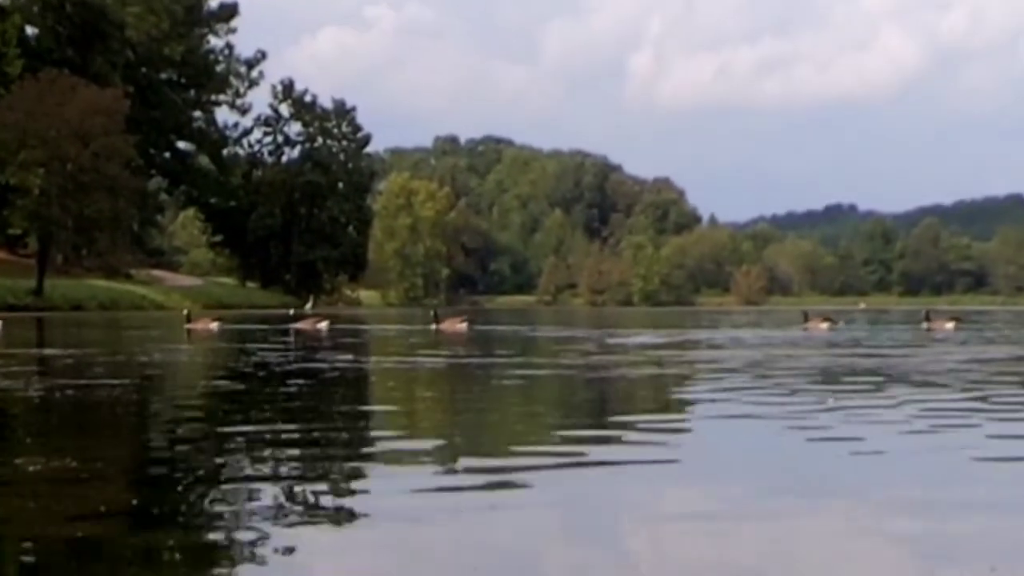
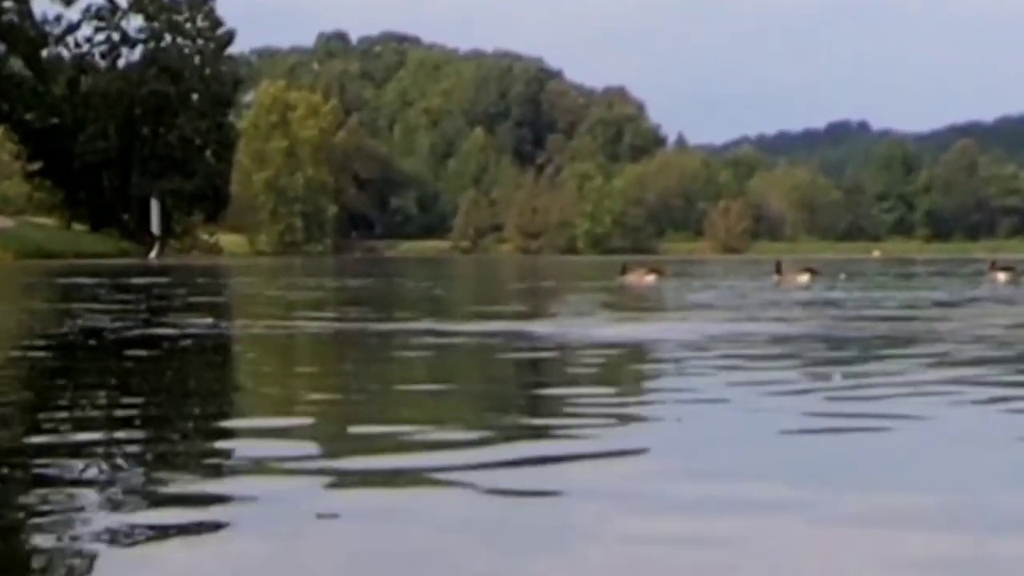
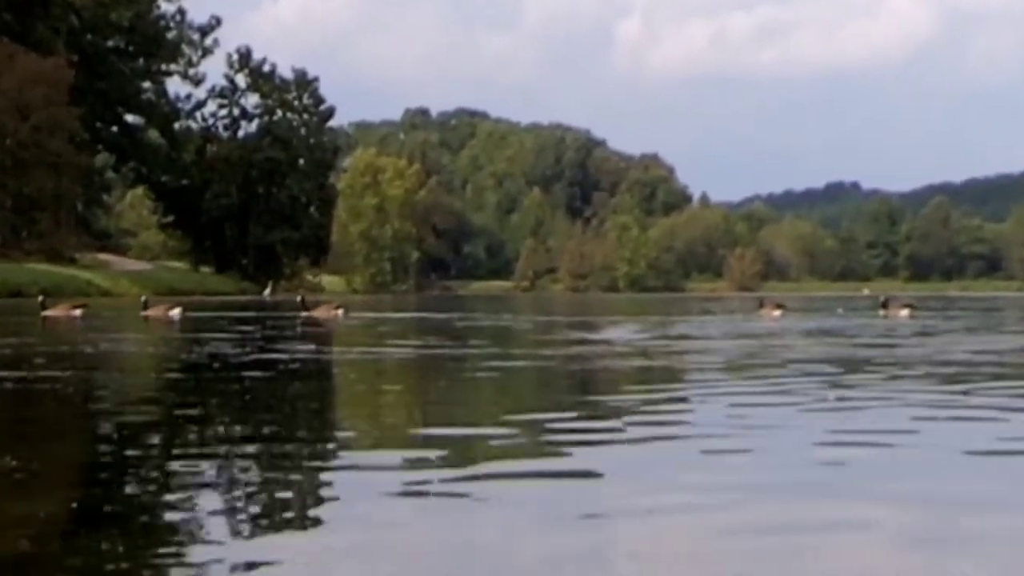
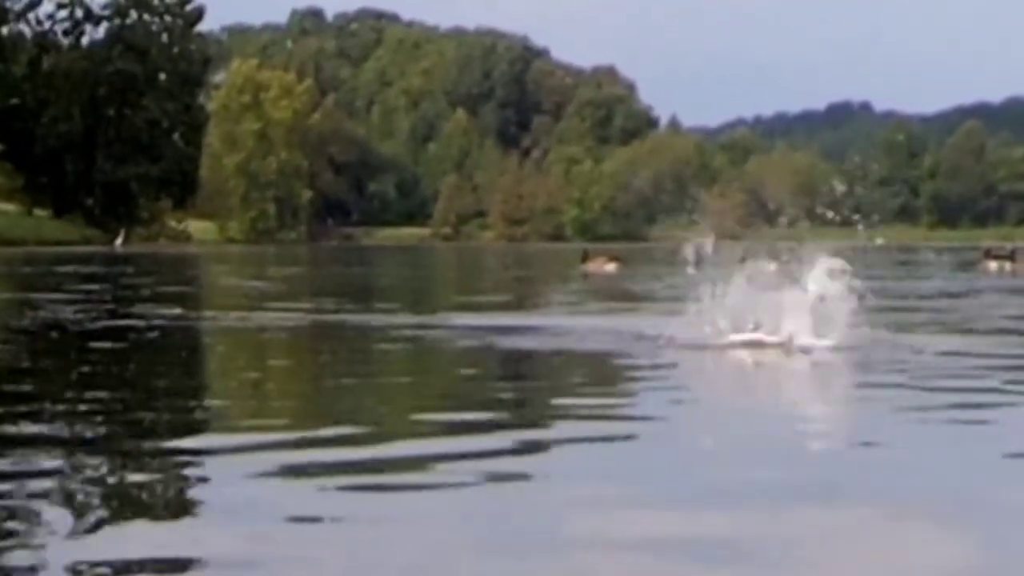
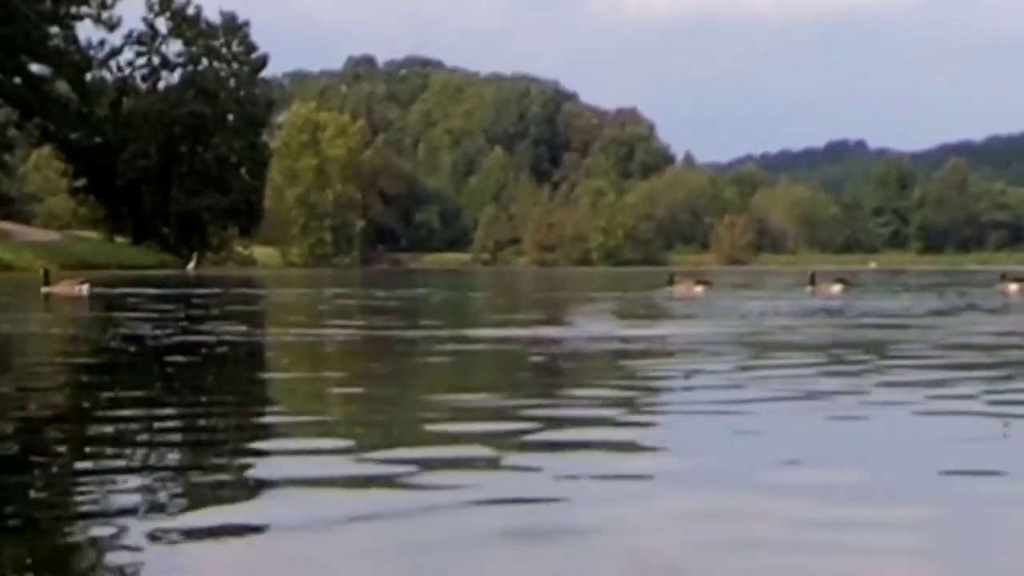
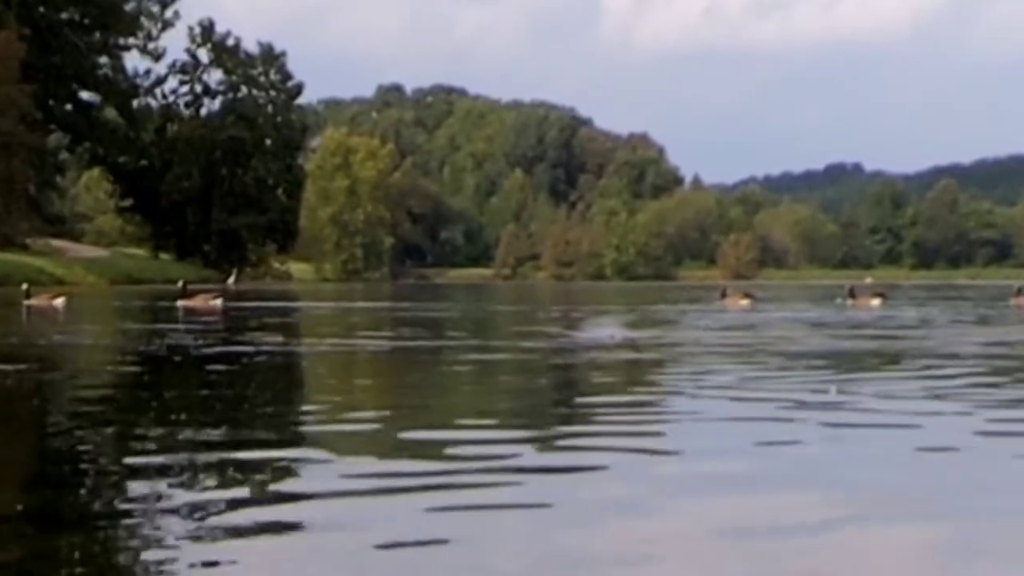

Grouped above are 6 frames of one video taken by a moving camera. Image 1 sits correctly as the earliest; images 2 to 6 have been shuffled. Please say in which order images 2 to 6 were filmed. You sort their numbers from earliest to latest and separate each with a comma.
3, 6, 5, 2, 4
